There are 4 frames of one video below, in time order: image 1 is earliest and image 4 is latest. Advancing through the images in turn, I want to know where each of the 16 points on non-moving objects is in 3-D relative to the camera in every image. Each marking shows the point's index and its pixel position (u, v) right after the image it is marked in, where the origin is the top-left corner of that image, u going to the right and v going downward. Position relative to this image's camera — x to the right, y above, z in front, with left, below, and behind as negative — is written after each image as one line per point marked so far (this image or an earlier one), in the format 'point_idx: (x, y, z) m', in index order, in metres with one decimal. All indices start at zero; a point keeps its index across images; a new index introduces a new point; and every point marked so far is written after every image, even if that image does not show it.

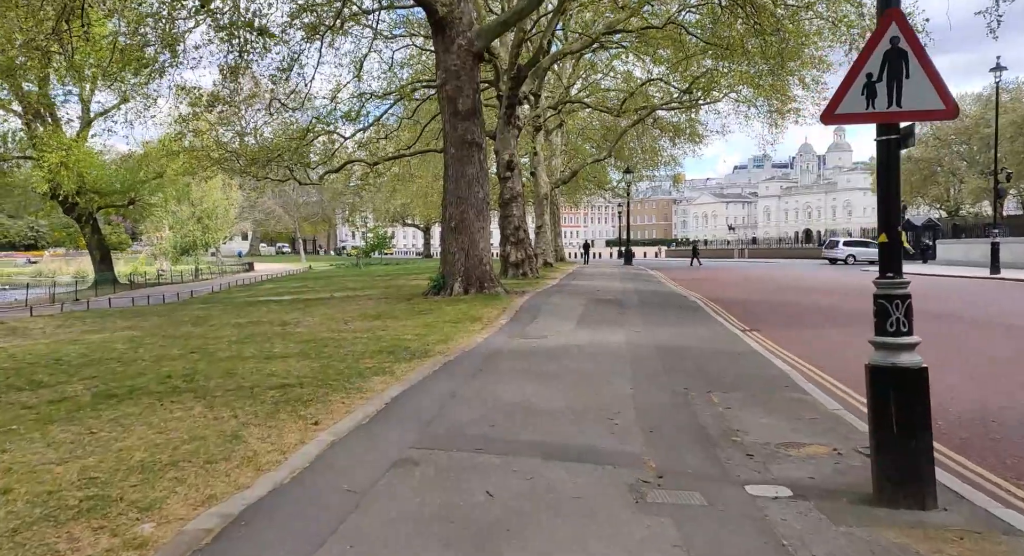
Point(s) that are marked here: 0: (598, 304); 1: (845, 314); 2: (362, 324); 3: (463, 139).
0: (+2.2, -0.6, +18.4) m
1: (+7.5, -0.8, +17.1) m
2: (-2.9, -0.9, +14.7) m
3: (-1.2, +3.6, +19.4) m
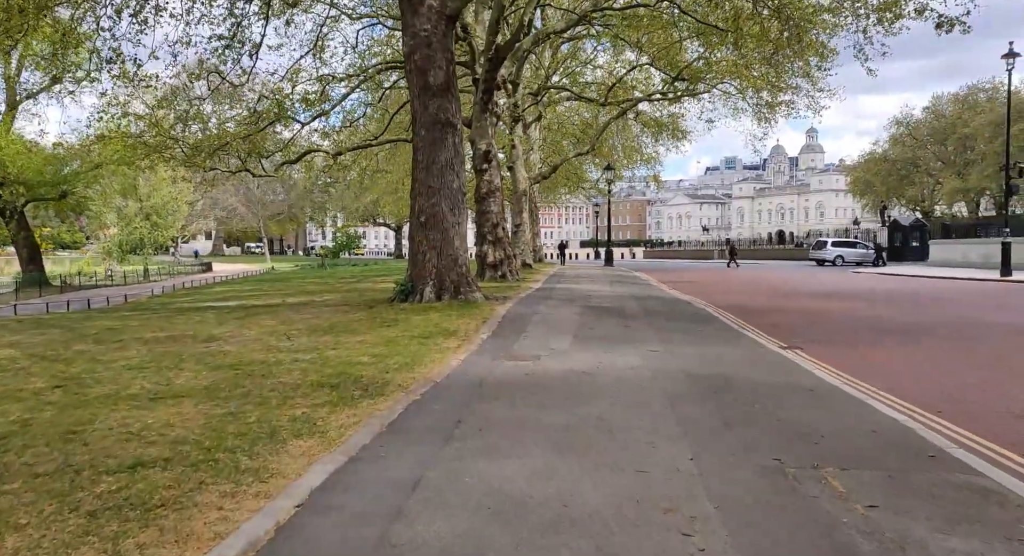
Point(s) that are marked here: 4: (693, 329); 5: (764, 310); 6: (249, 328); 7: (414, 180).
0: (+1.8, -0.7, +15.7) m
1: (+7.1, -0.9, +14.6) m
2: (-3.2, -1.0, +11.8) m
3: (-1.7, +3.5, +16.5) m
4: (+3.1, -0.9, +13.0) m
5: (+5.9, -0.8, +17.7) m
6: (-4.8, -0.9, +13.8) m
7: (-2.2, +2.2, +17.0) m
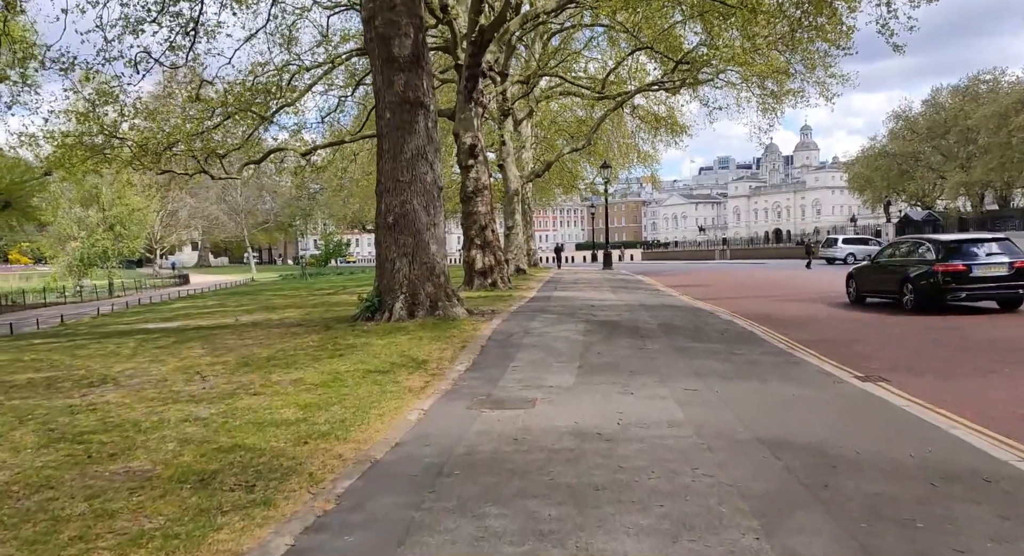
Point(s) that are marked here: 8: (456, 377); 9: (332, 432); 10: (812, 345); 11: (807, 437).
0: (+1.5, -0.9, +12.7) m
1: (+6.9, -0.9, +11.7) m
2: (-3.3, -1.2, +8.9) m
3: (-2.0, +3.3, +13.6) m
4: (+2.9, -1.0, +10.1) m
5: (+5.7, -0.8, +14.8) m
6: (-5.0, -1.2, +10.8) m
7: (-2.5, +1.9, +14.1) m
8: (-0.7, -1.2, +9.2) m
9: (-1.5, -1.3, +6.3) m
10: (+4.4, -1.0, +11.2) m
11: (+2.2, -1.2, +5.6) m
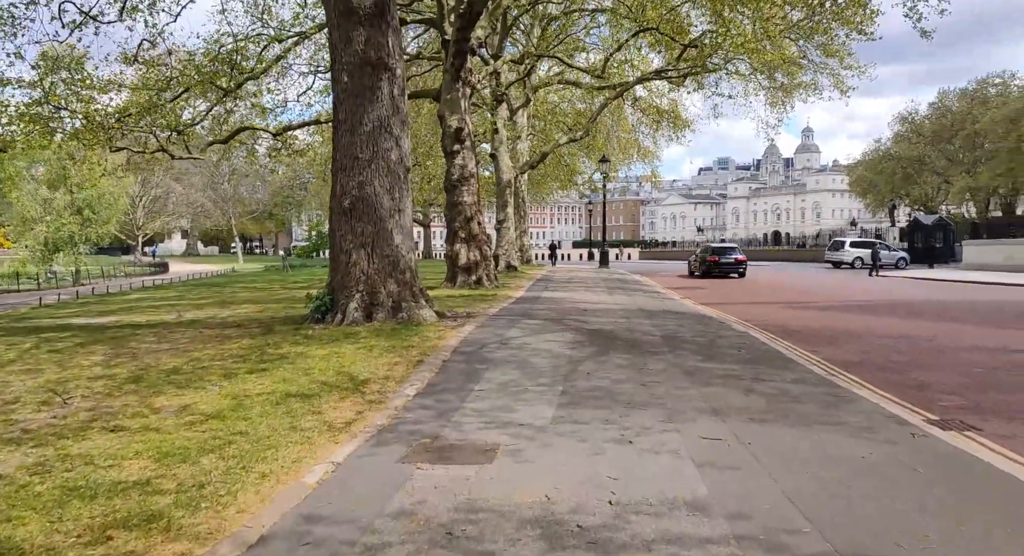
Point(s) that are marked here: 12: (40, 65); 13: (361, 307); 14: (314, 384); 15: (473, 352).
0: (+1.2, -0.9, +10.6) m
1: (+6.6, -1.1, +9.5) m
2: (-3.7, -1.1, +6.7) m
3: (-2.3, +3.3, +11.4) m
4: (+2.6, -1.1, +7.9) m
5: (+5.3, -0.9, +12.6) m
6: (-5.4, -1.1, +8.6) m
7: (-2.8, +2.0, +11.9) m
8: (-1.1, -1.2, +7.0) m
9: (-1.9, -1.3, +4.1) m
10: (+4.1, -1.1, +9.0) m
11: (+1.8, -1.2, +3.4) m
12: (-12.3, +5.6, +19.7) m
13: (-2.4, -0.4, +11.9) m
14: (-2.0, -1.1, +7.8) m
15: (-0.5, -0.9, +9.6) m
